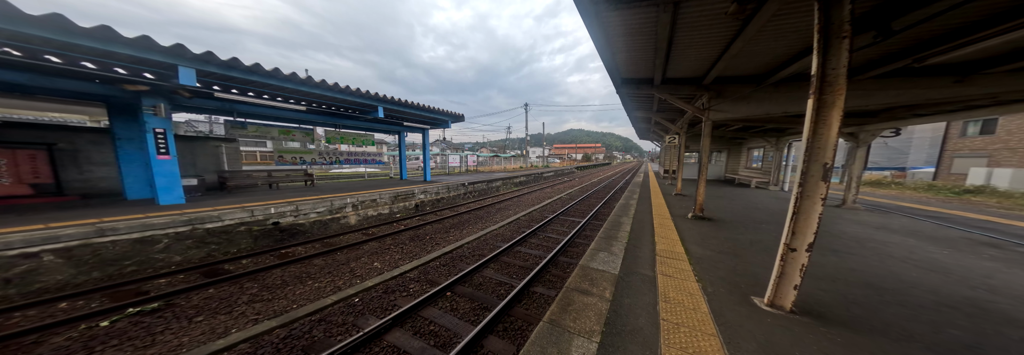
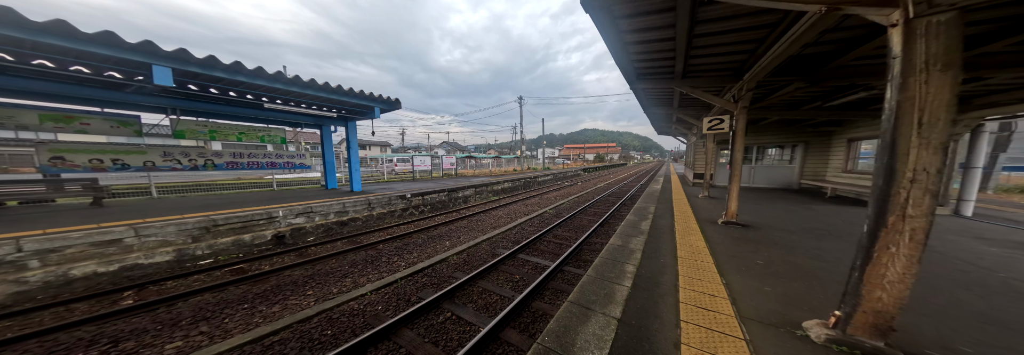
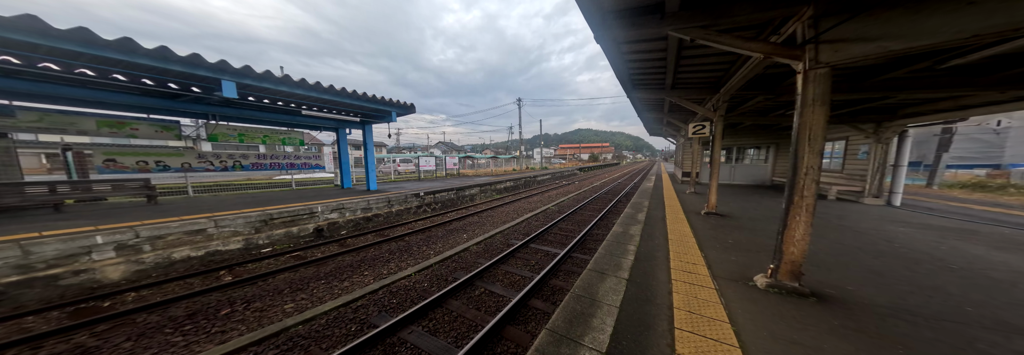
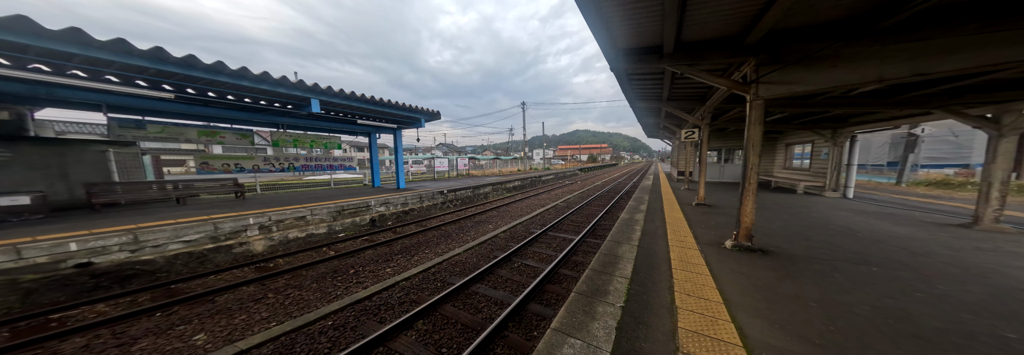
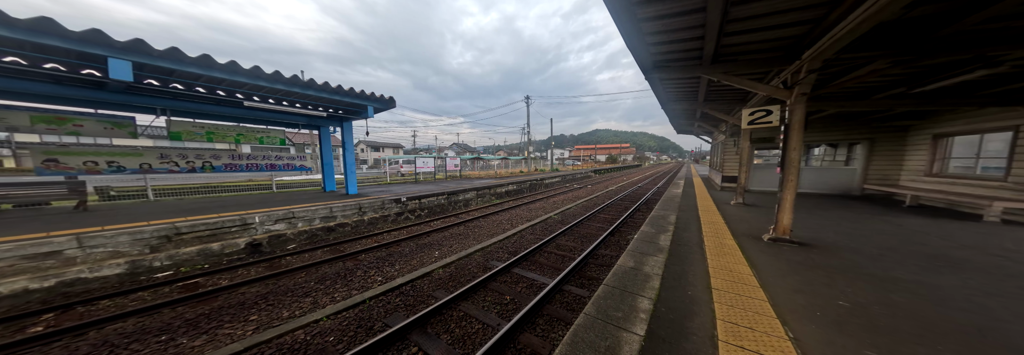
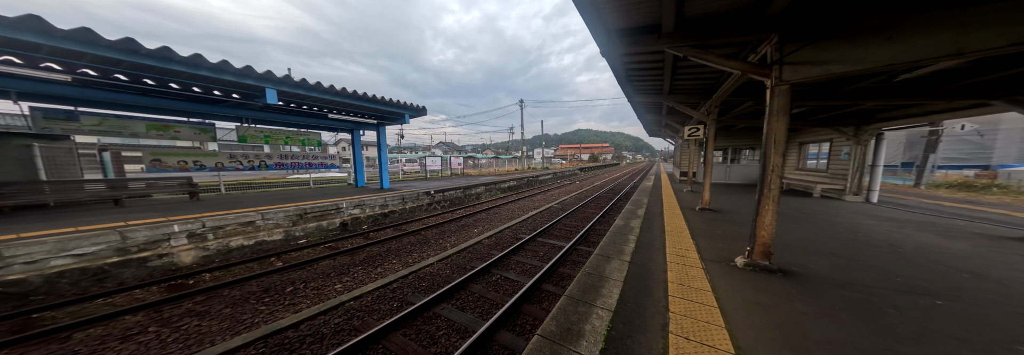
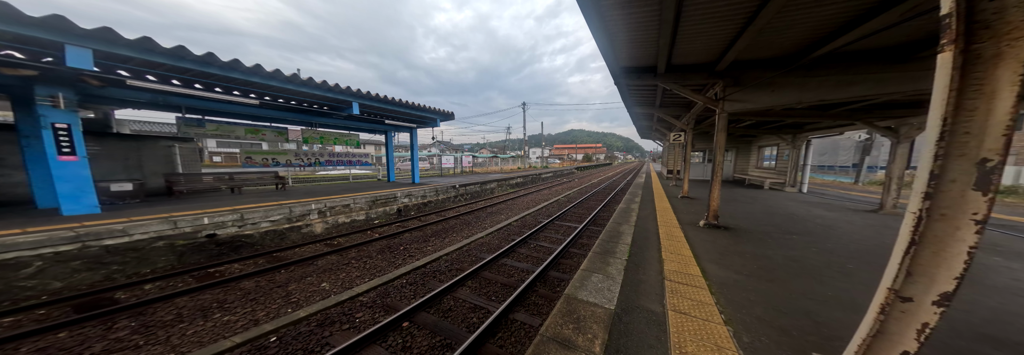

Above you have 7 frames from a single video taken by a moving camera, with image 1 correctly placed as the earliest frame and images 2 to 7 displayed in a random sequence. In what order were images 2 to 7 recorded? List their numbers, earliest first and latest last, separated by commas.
7, 4, 6, 3, 2, 5
